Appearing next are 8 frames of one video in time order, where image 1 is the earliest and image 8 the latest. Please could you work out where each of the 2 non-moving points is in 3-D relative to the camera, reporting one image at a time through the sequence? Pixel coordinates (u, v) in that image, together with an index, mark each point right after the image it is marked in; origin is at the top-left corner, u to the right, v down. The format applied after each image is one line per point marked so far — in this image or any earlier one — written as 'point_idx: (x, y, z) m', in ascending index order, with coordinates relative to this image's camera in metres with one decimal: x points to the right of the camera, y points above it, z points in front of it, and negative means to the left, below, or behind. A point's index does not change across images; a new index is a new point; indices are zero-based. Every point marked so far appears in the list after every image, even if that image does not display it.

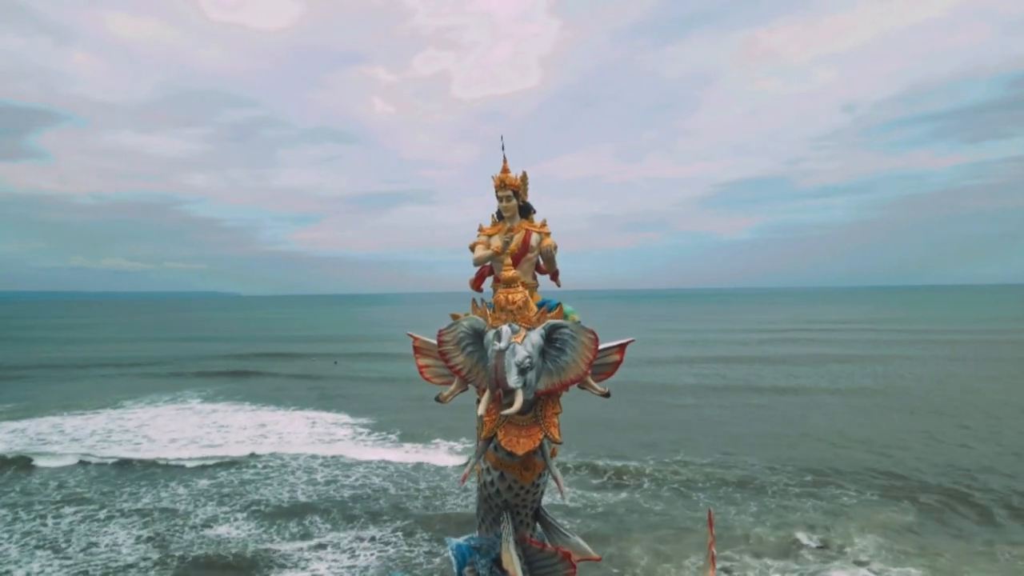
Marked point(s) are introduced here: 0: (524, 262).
0: (+0.1, +0.2, +4.6) m
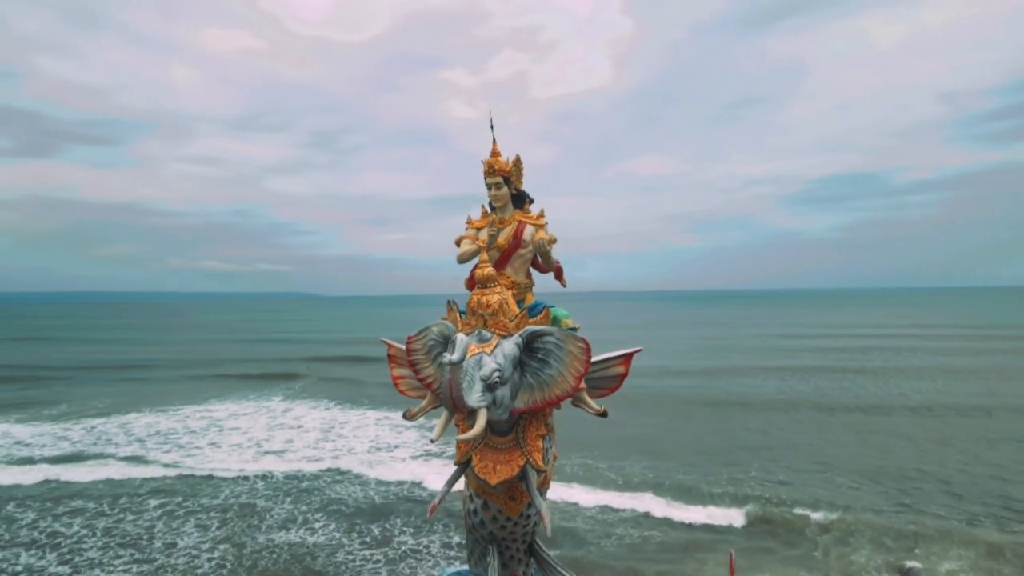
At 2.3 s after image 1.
0: (0.0, +0.2, +4.0) m
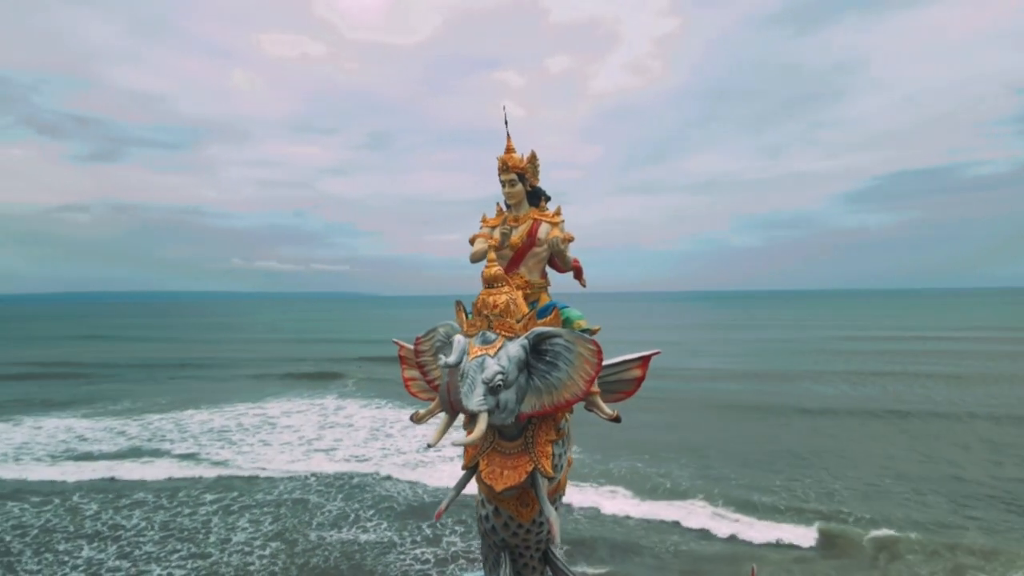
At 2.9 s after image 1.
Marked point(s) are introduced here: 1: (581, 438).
0: (+0.1, +0.2, +3.9) m
1: (+1.8, -3.8, +19.2) m
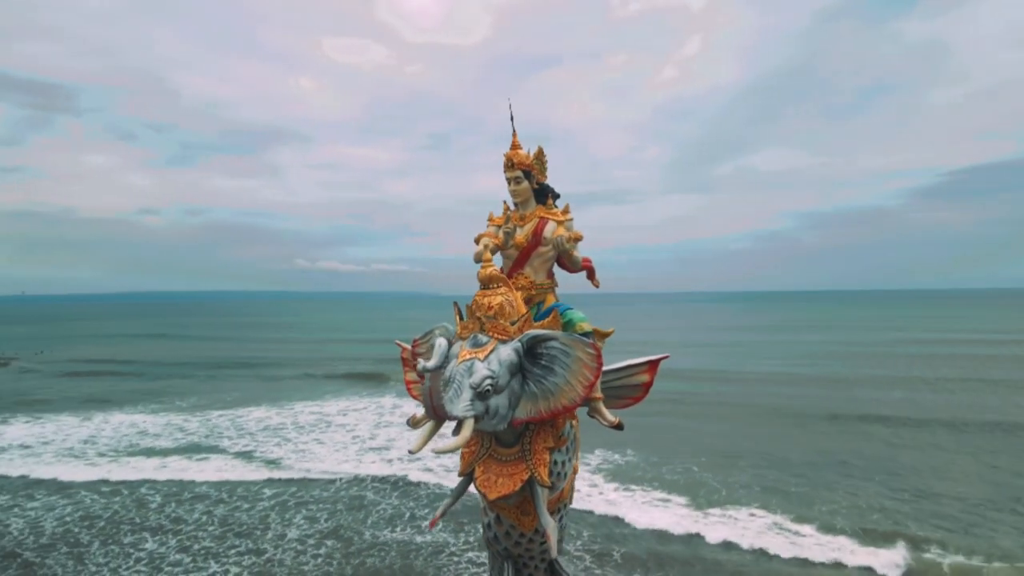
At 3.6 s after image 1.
0: (+0.1, +0.1, +3.8) m
1: (+3.1, -3.8, +18.9) m
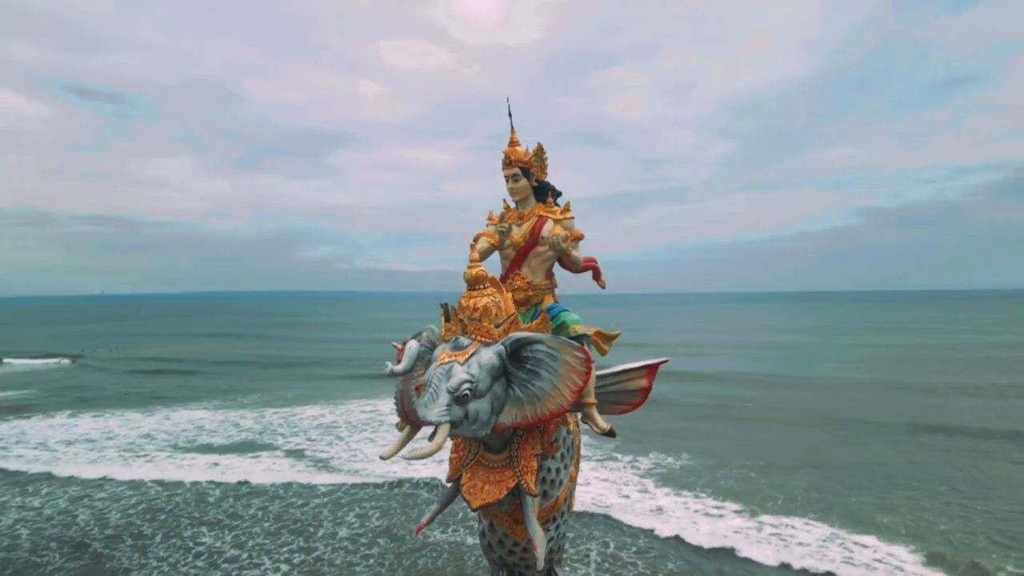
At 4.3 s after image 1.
0: (+0.1, +0.1, +3.7) m
1: (+4.3, -3.8, +18.5) m
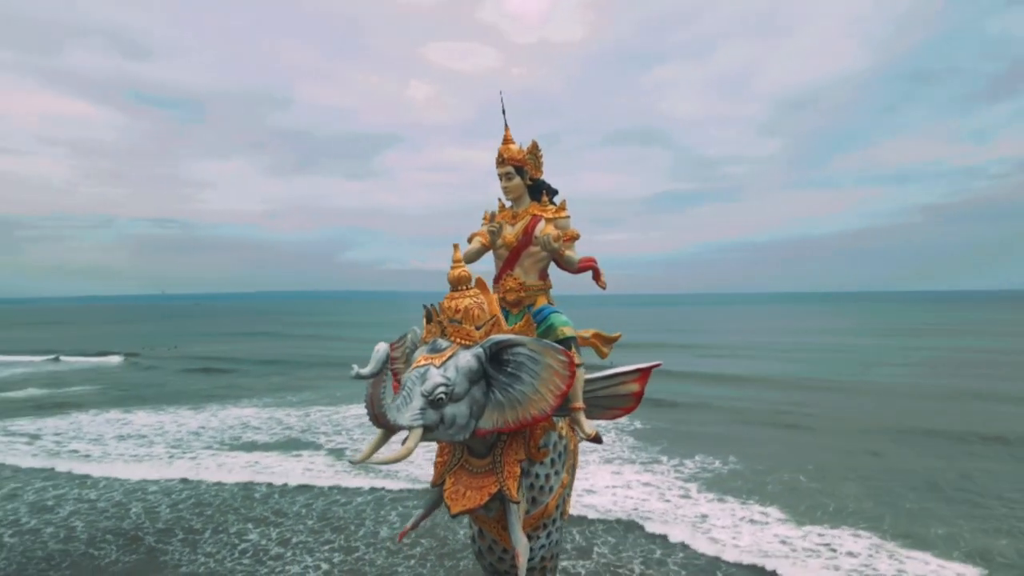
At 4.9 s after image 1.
0: (+0.1, +0.1, +3.6) m
1: (+5.2, -3.8, +18.1) m
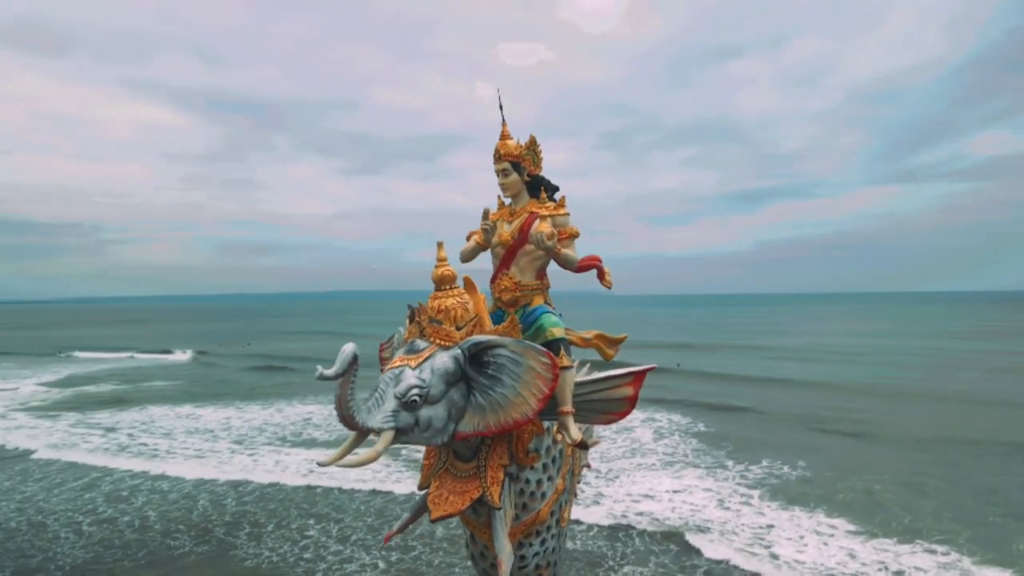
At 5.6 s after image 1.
0: (0.0, +0.1, +3.5) m
1: (+6.5, -3.8, +17.4) m
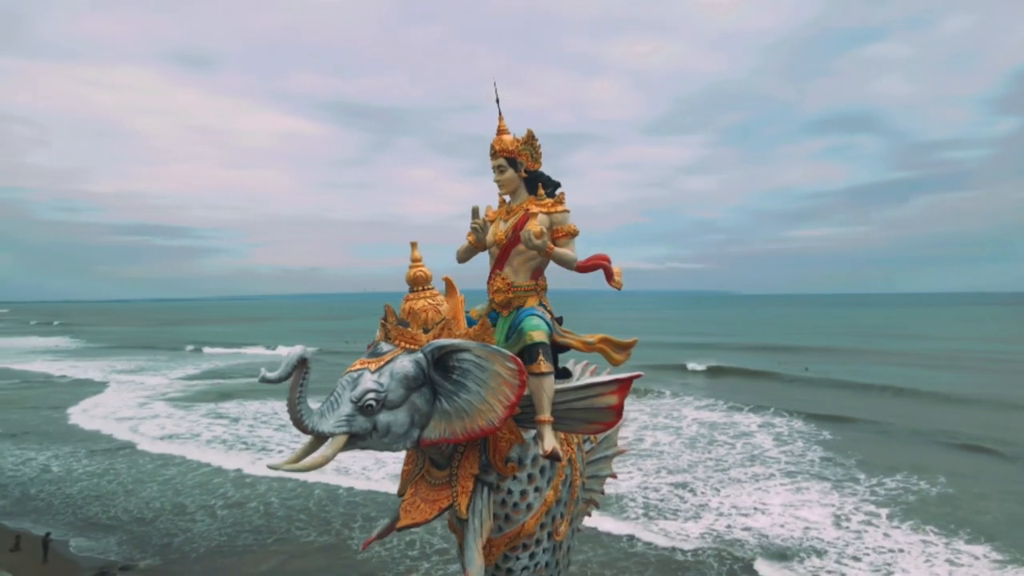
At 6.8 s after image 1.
0: (0.0, +0.1, +3.3) m
1: (+8.7, -3.8, +16.0) m
